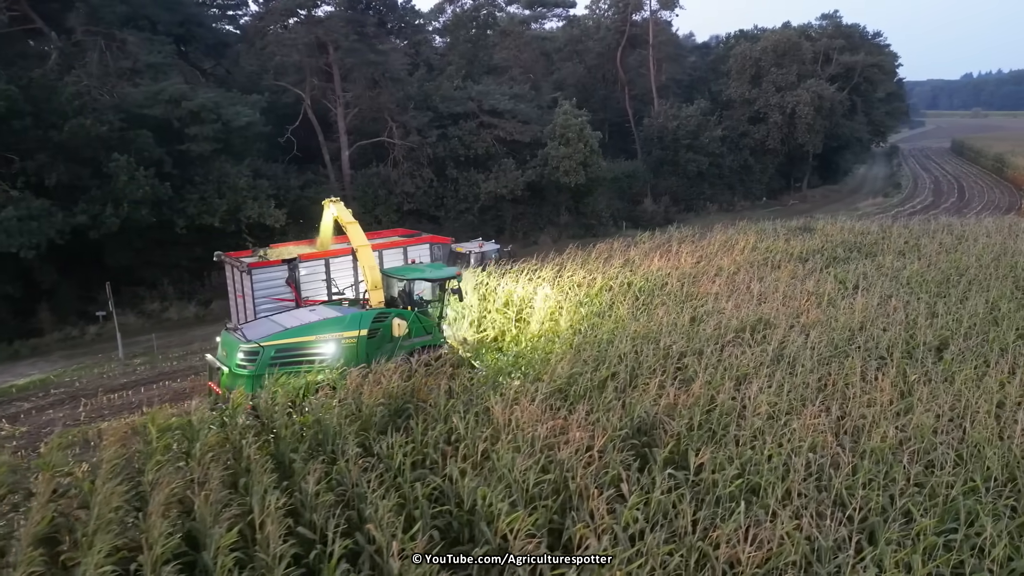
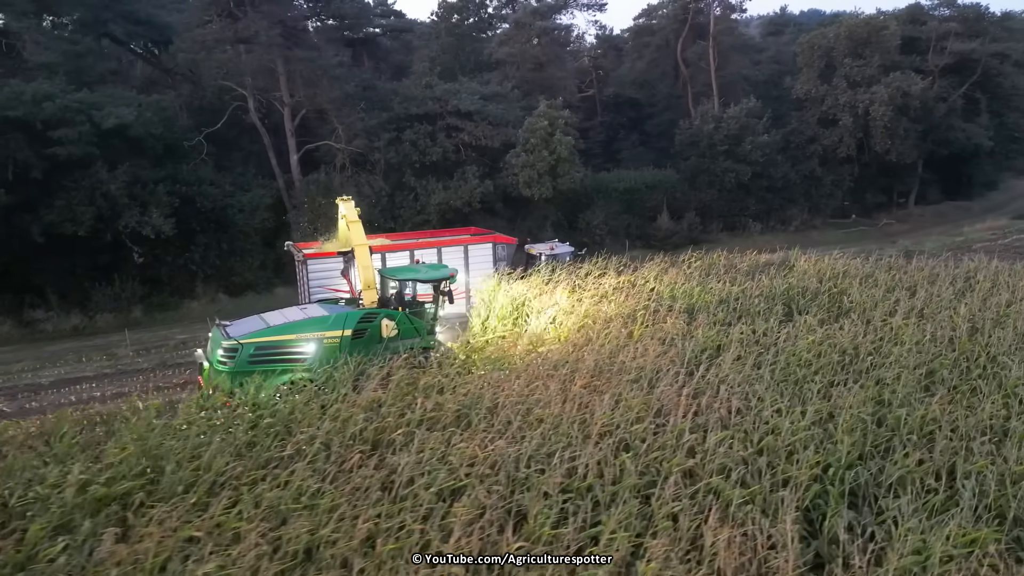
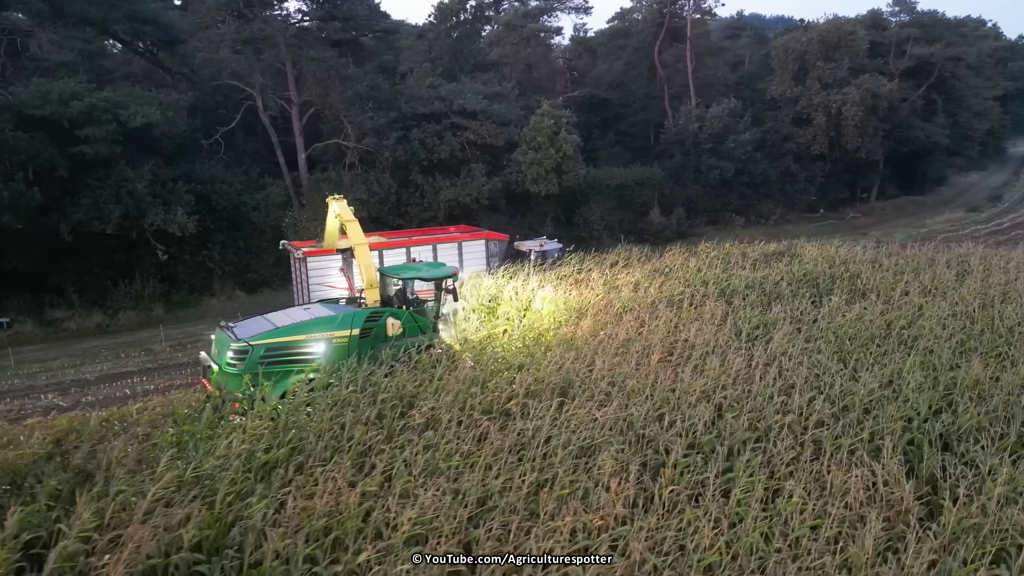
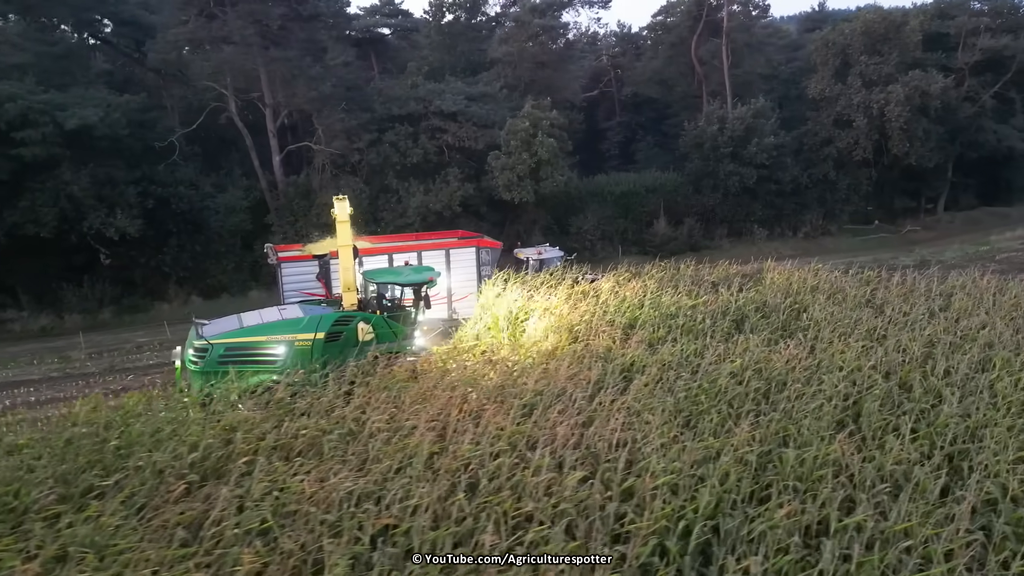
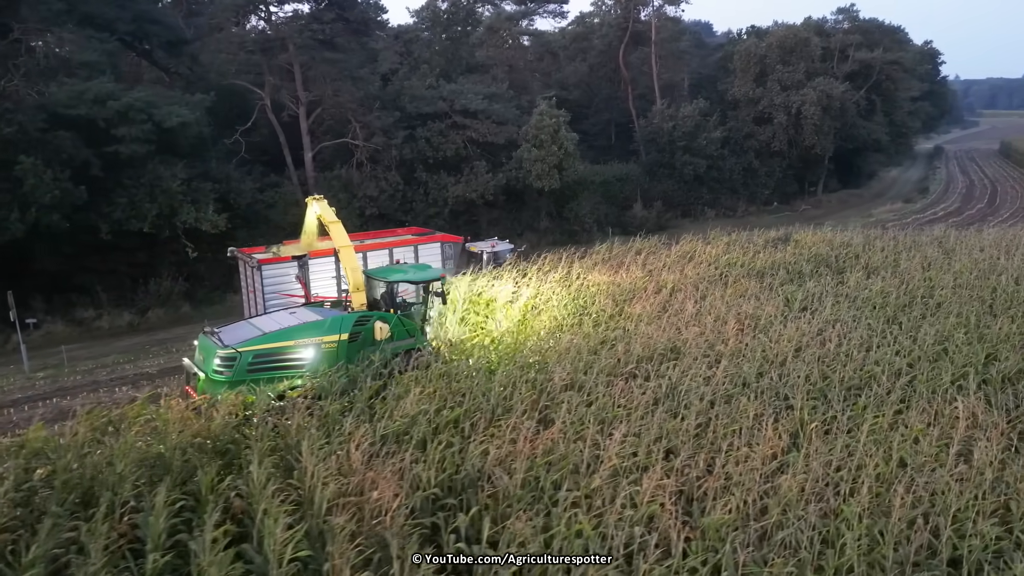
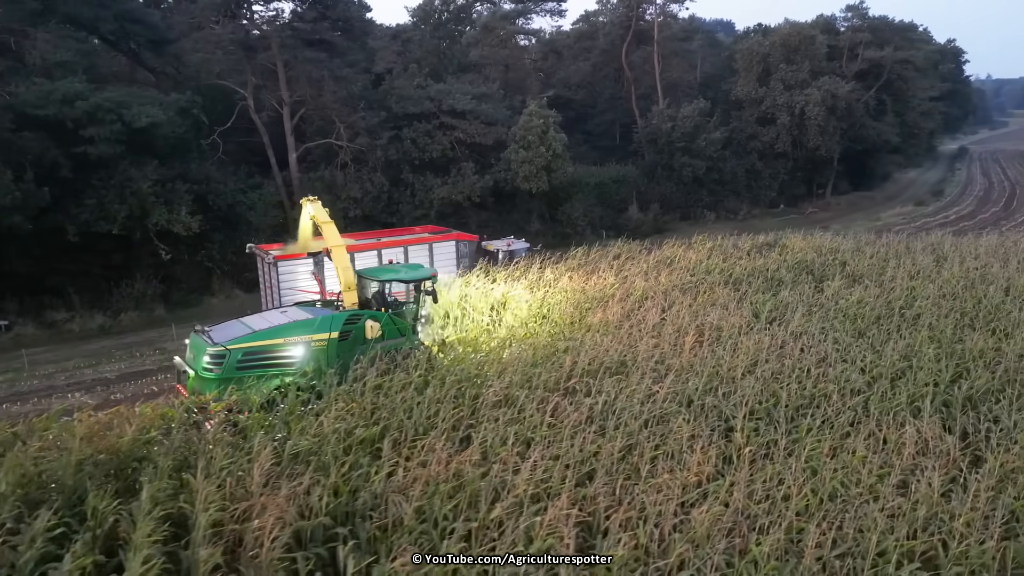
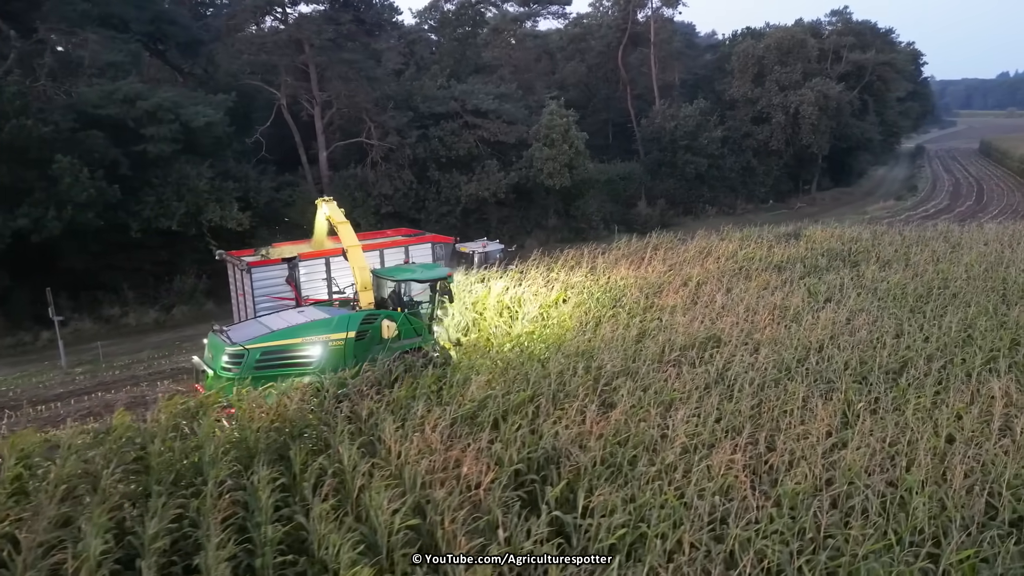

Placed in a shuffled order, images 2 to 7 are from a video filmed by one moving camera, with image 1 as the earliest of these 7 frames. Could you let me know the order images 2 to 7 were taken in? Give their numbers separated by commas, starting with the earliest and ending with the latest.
7, 5, 6, 3, 2, 4
